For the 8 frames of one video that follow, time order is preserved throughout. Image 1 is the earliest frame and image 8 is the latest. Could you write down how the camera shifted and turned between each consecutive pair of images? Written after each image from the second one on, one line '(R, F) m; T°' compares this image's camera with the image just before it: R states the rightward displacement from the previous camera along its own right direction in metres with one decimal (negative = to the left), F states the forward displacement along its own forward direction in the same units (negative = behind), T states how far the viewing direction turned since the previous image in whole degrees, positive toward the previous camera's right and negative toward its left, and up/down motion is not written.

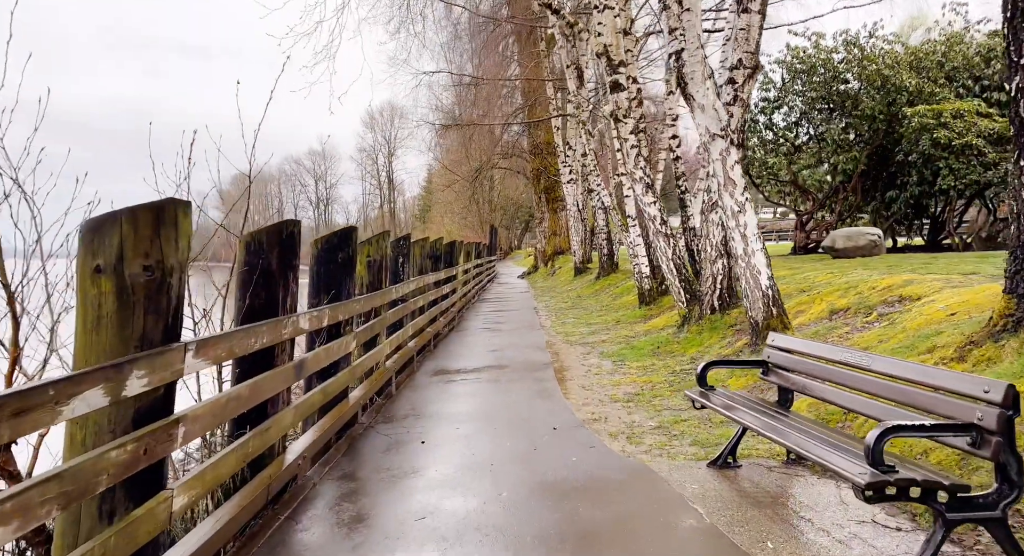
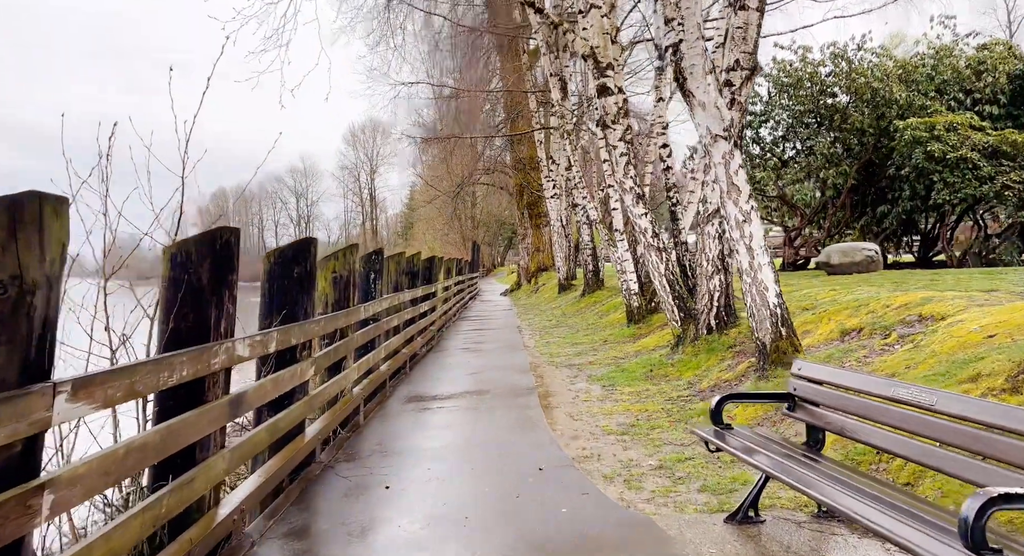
(0.0, +0.6) m; +1°
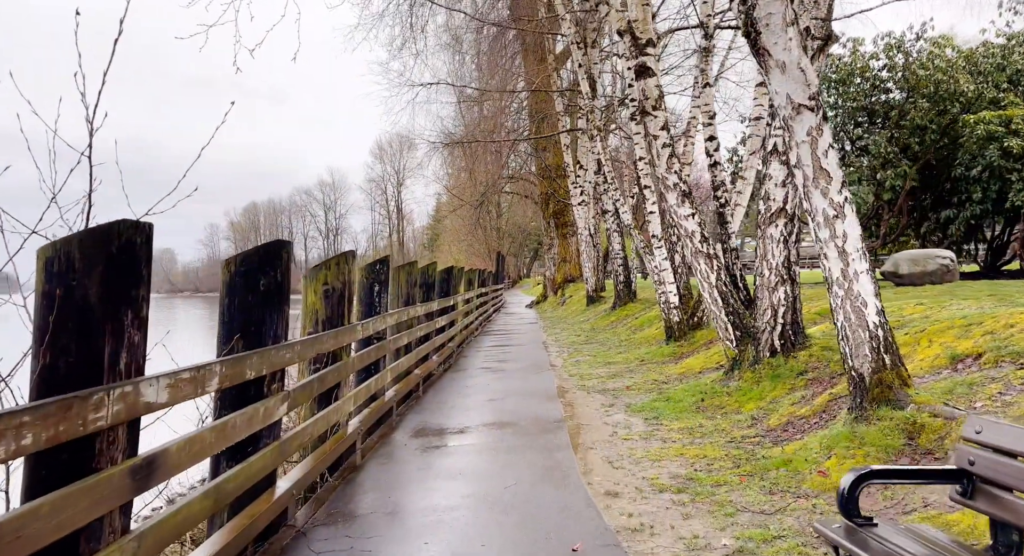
(0.0, +1.1) m; -2°
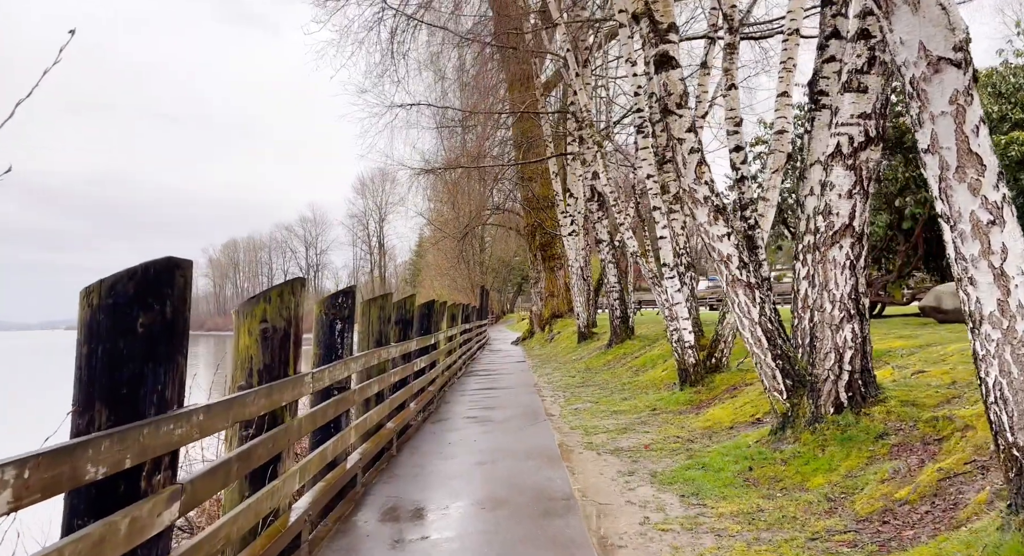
(-0.1, +1.3) m; +1°
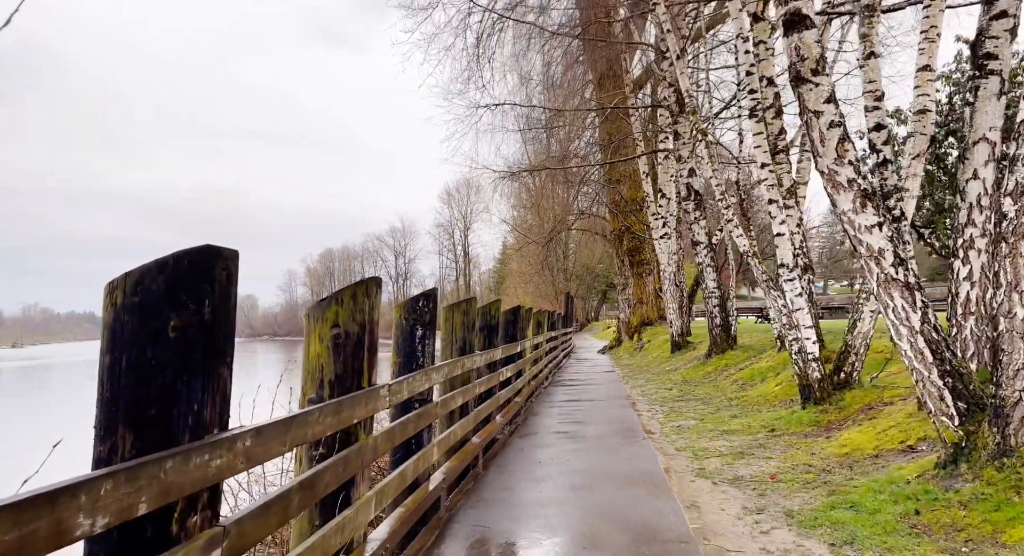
(-0.1, +0.7) m; -7°
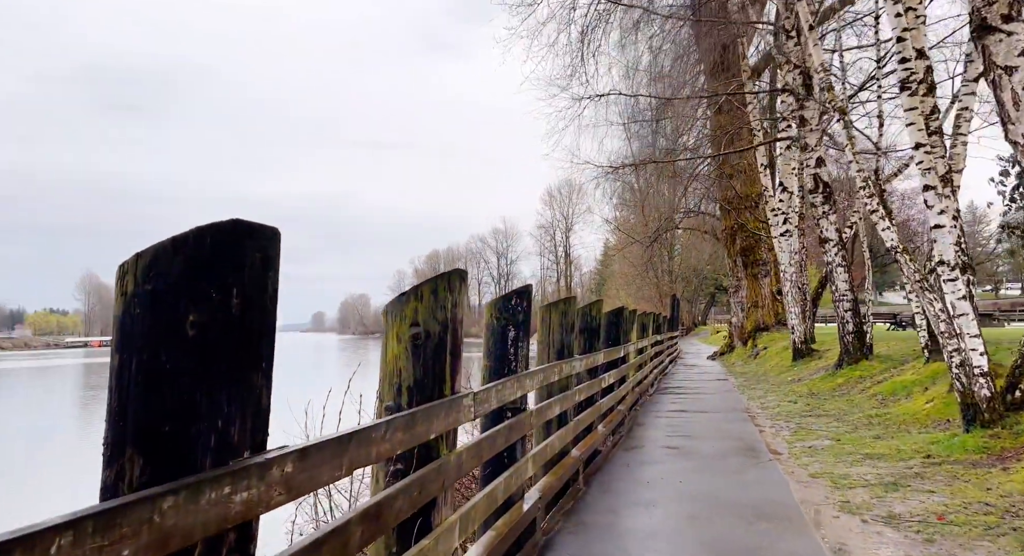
(0.0, +0.6) m; -8°
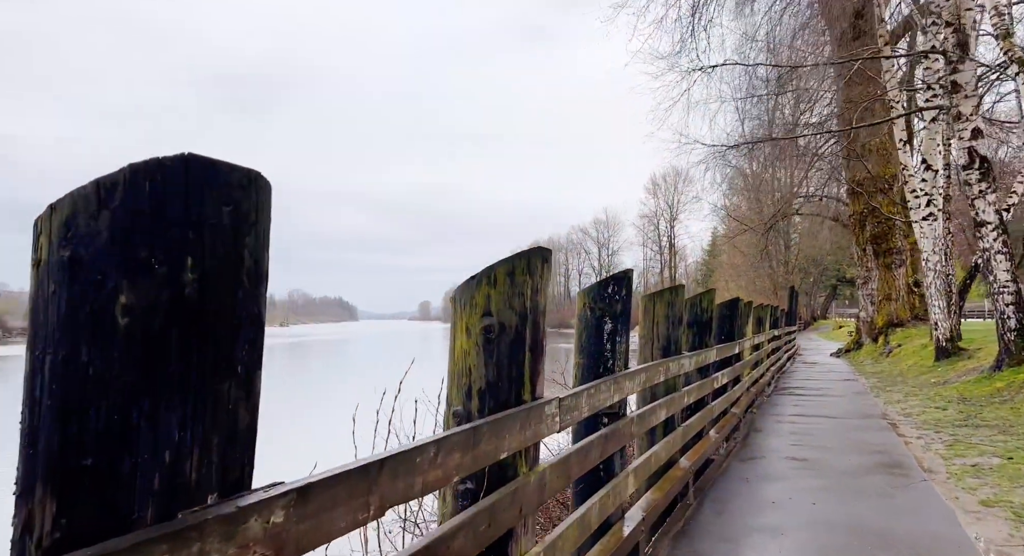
(0.0, +0.6) m; -9°
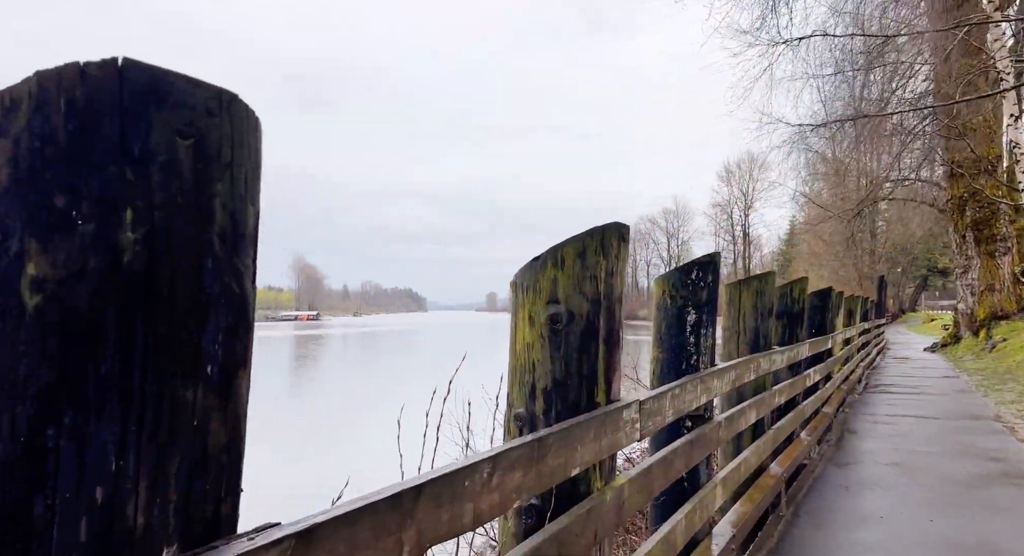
(0.0, +0.4) m; -6°
